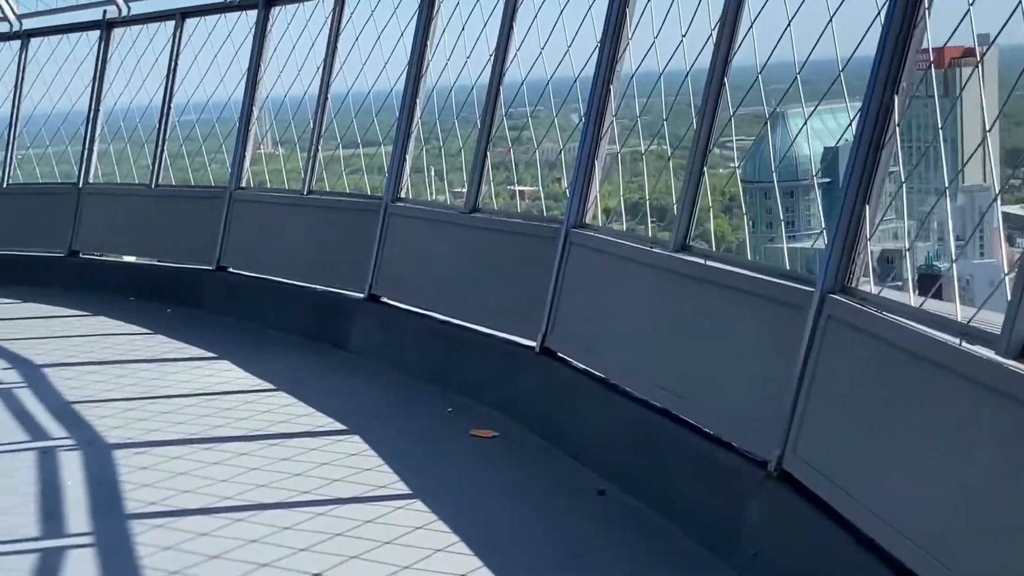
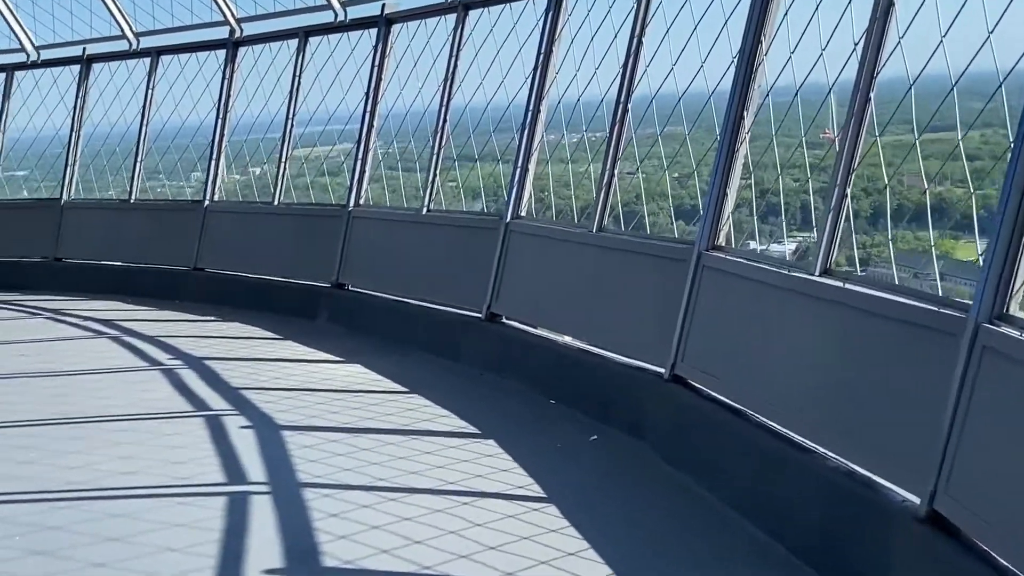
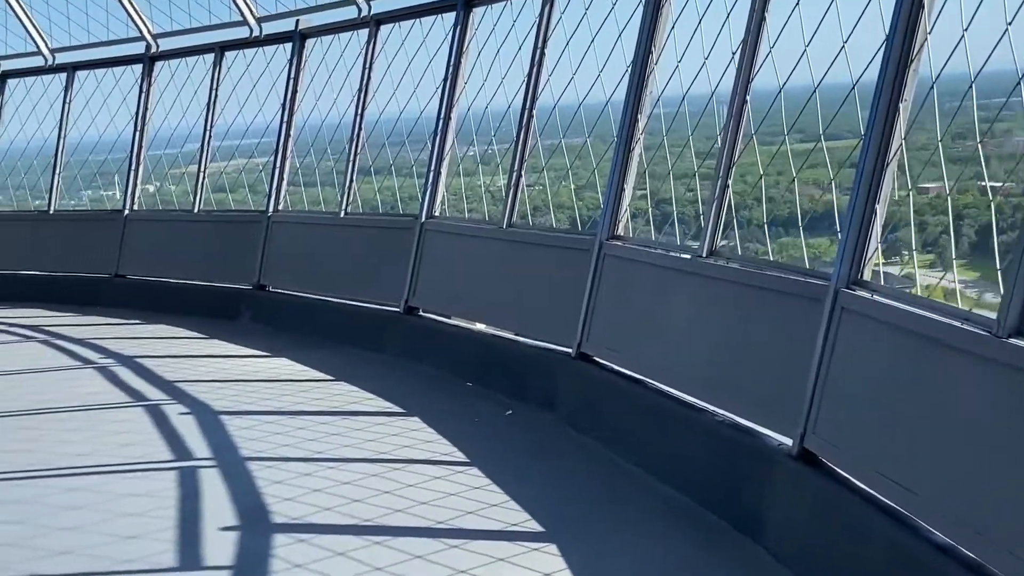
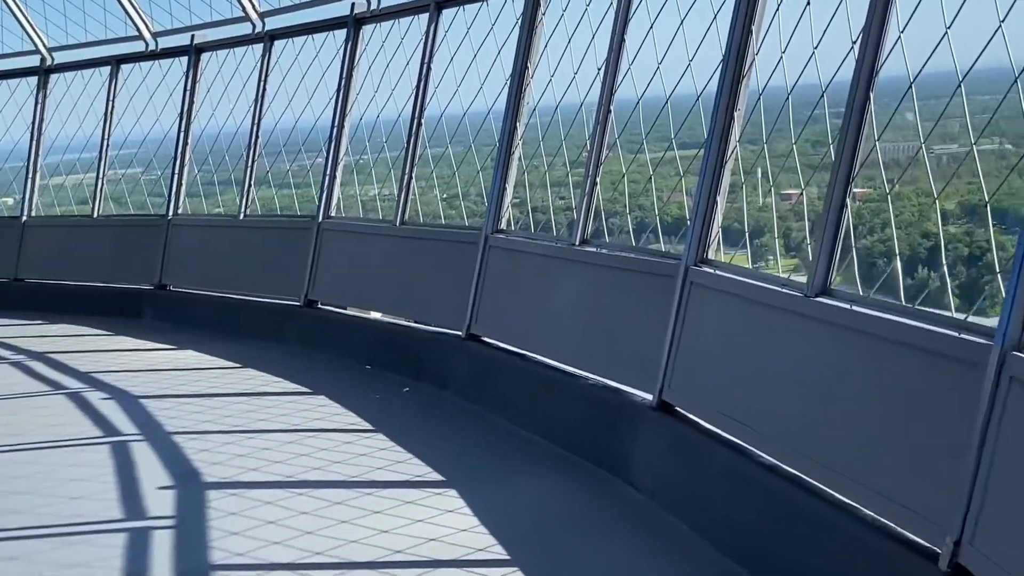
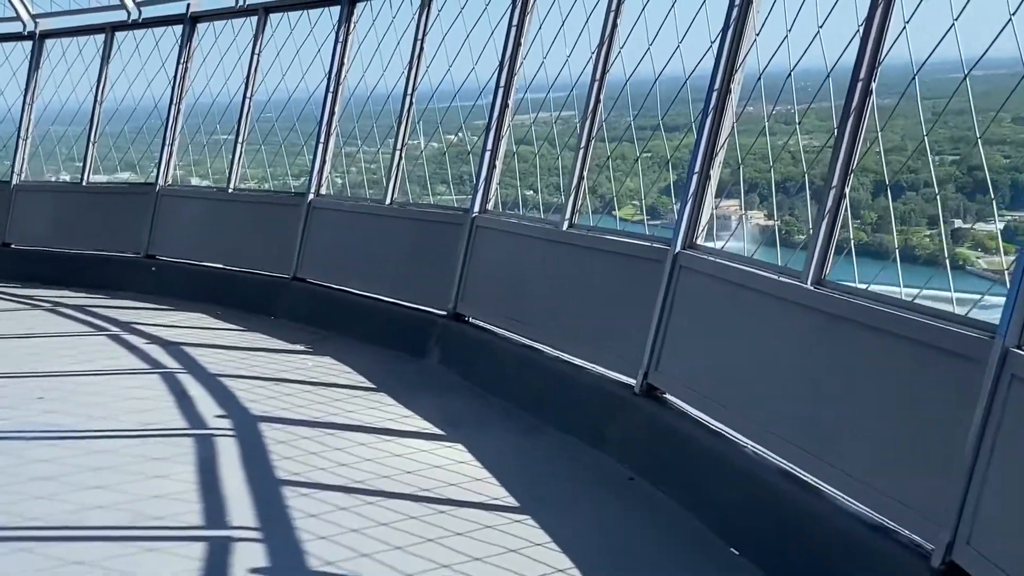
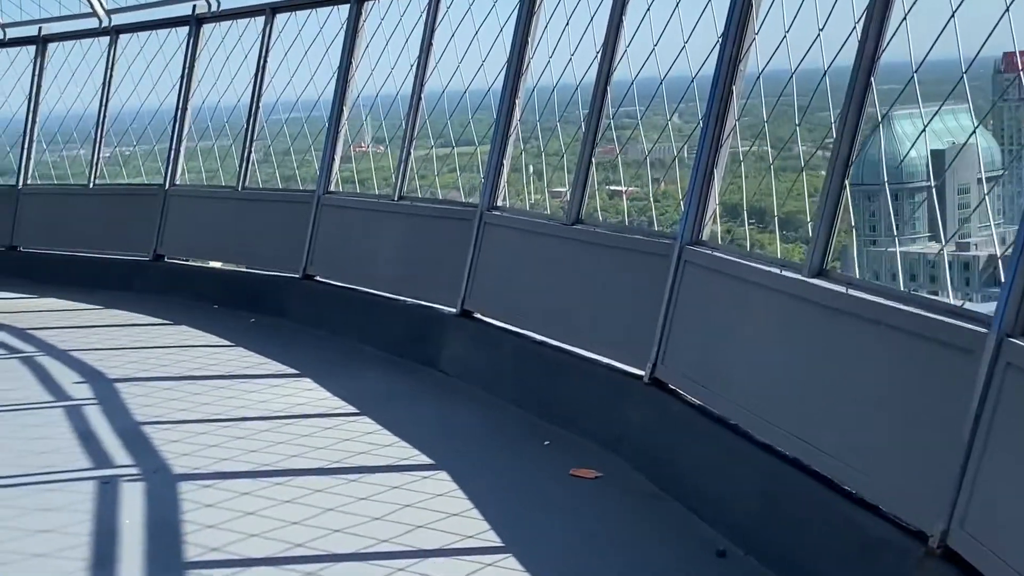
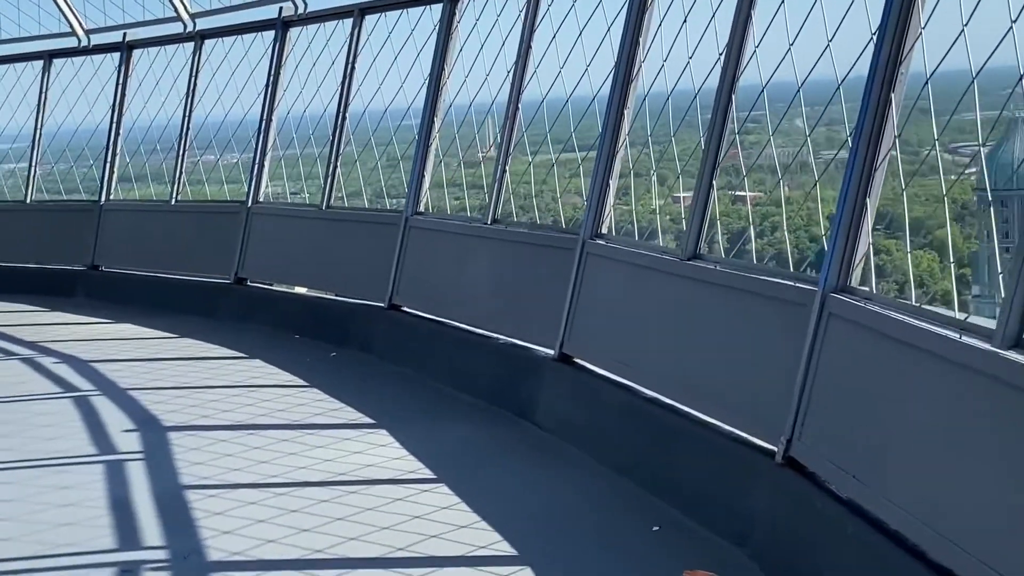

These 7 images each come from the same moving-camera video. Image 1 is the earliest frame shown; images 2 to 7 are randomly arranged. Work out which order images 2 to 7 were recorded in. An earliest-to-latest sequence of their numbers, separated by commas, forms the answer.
6, 7, 4, 3, 2, 5
